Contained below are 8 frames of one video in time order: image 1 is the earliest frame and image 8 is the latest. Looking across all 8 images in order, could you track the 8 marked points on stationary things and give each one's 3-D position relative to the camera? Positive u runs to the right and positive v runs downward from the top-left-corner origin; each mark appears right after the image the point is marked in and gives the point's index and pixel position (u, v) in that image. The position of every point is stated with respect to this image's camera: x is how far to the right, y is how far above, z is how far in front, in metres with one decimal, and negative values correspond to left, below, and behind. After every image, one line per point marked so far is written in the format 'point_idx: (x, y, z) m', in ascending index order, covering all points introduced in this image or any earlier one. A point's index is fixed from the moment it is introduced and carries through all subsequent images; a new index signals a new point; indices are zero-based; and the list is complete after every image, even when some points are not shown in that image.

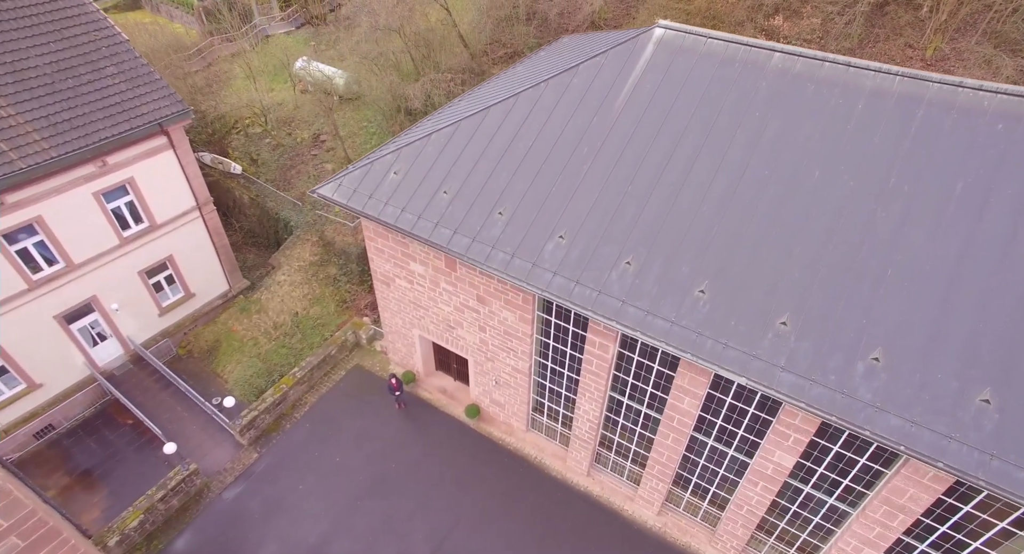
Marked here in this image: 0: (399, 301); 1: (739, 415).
0: (-3.0, -0.6, +15.2) m
1: (+4.4, -2.7, +11.0) m
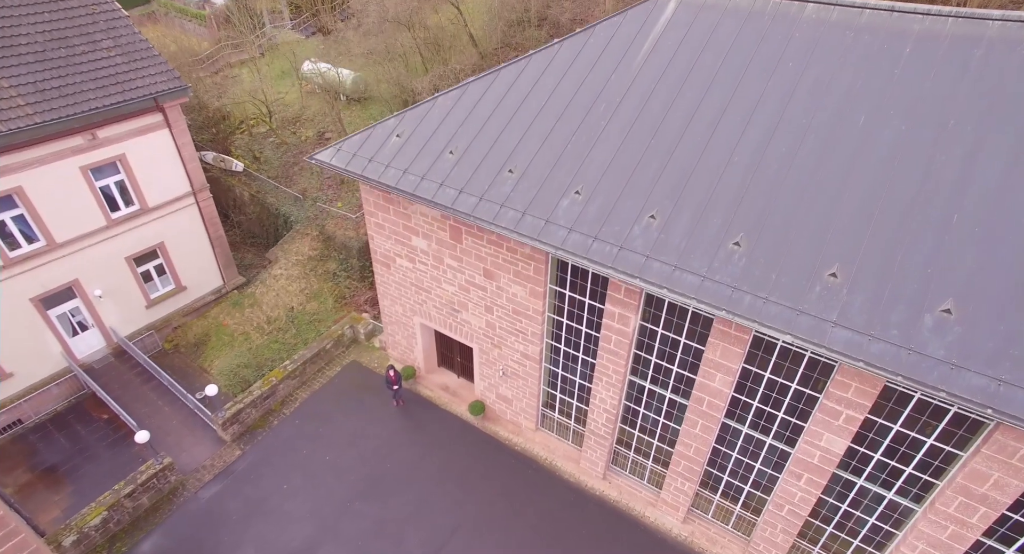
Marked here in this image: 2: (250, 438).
0: (-2.8, -0.2, +14.0) m
1: (+4.5, -2.0, +9.6) m
2: (-6.6, -4.1, +14.3) m
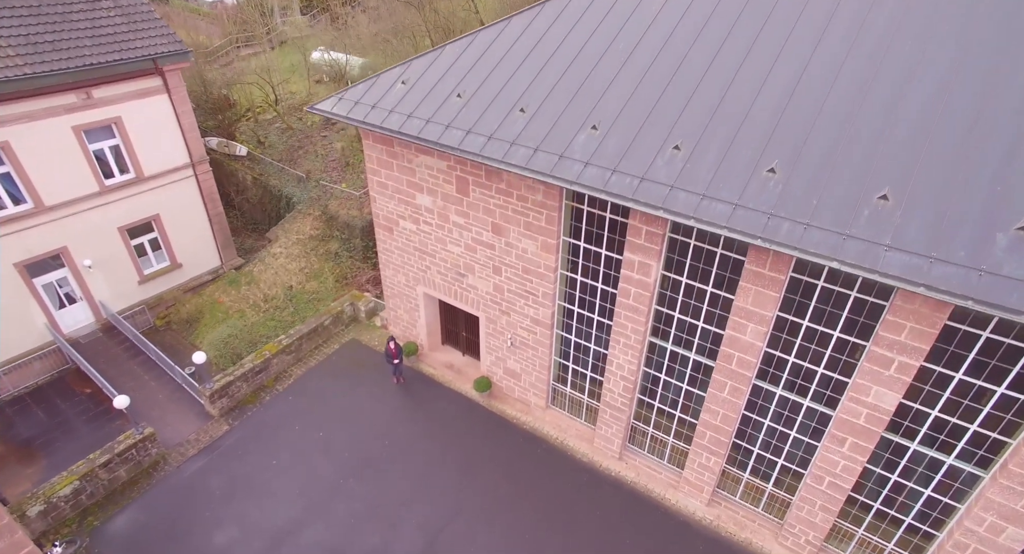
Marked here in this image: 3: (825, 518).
0: (-2.6, +0.7, +13.2) m
1: (+4.6, -1.0, +8.6) m
2: (-6.4, -3.2, +13.3) m
3: (+5.3, -4.1, +9.7) m
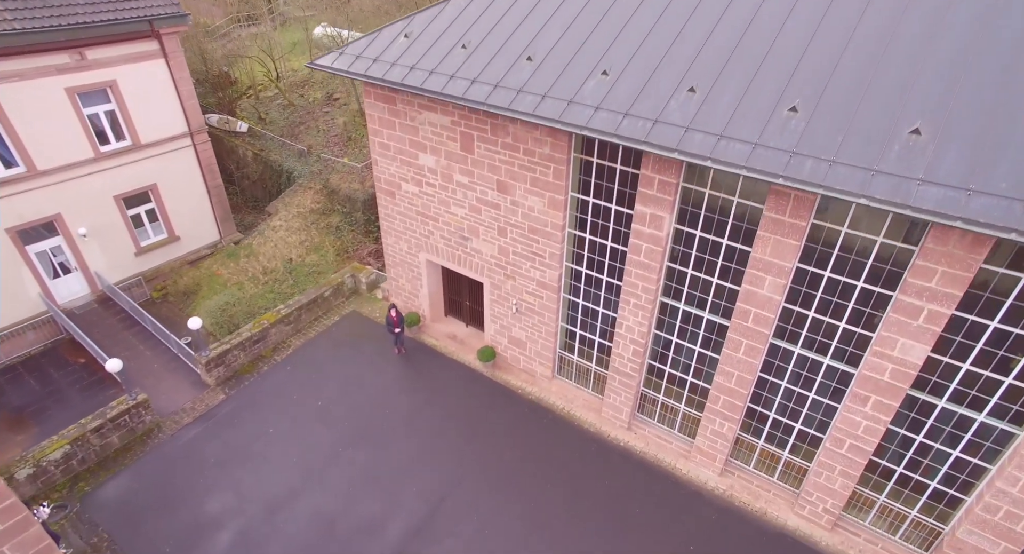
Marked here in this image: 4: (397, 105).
0: (-2.4, +1.4, +12.8) m
1: (+4.7, -0.3, +8.2) m
2: (-6.3, -2.4, +13.0) m
3: (+5.4, -3.4, +9.2) m
4: (-2.3, +3.4, +11.3) m
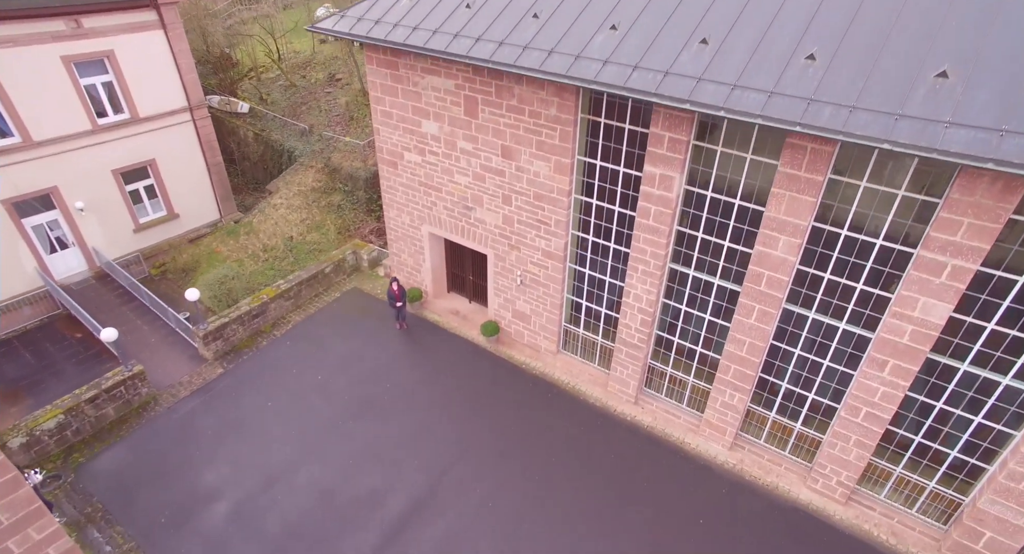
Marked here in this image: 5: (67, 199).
0: (-2.3, +2.0, +12.6) m
1: (+4.8, +0.3, +7.8) m
2: (-6.2, -1.8, +12.7) m
3: (+5.5, -2.8, +8.9) m
4: (-2.2, +4.0, +11.1) m
5: (-11.2, +2.0, +14.3) m
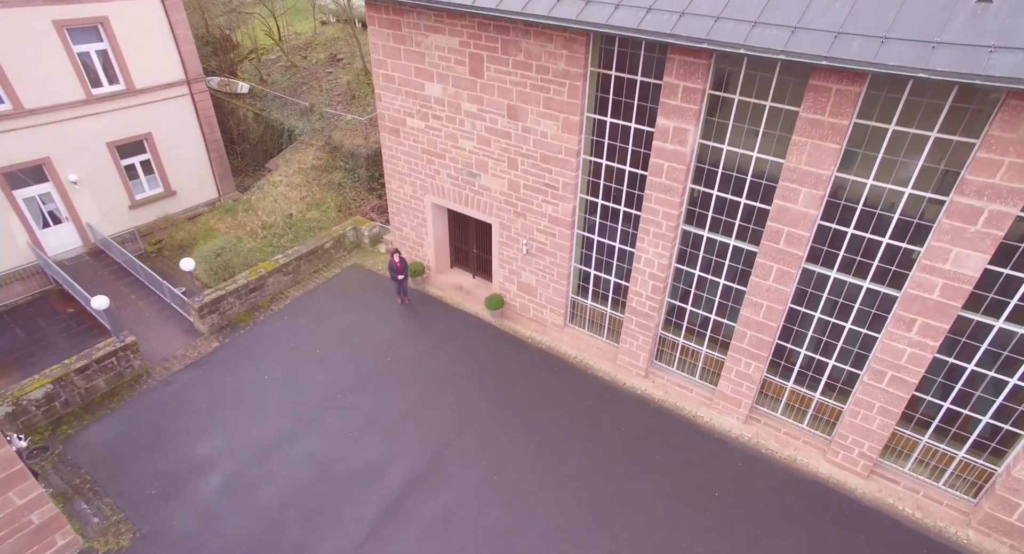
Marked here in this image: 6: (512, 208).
0: (-2.2, +2.7, +12.2) m
1: (+4.9, +0.9, +7.4) m
2: (-6.1, -1.2, +12.3) m
3: (+5.6, -2.2, +8.5) m
4: (-2.1, +4.6, +10.7) m
5: (-11.1, +2.6, +14.0) m
6: (0.0, +1.4, +11.1) m
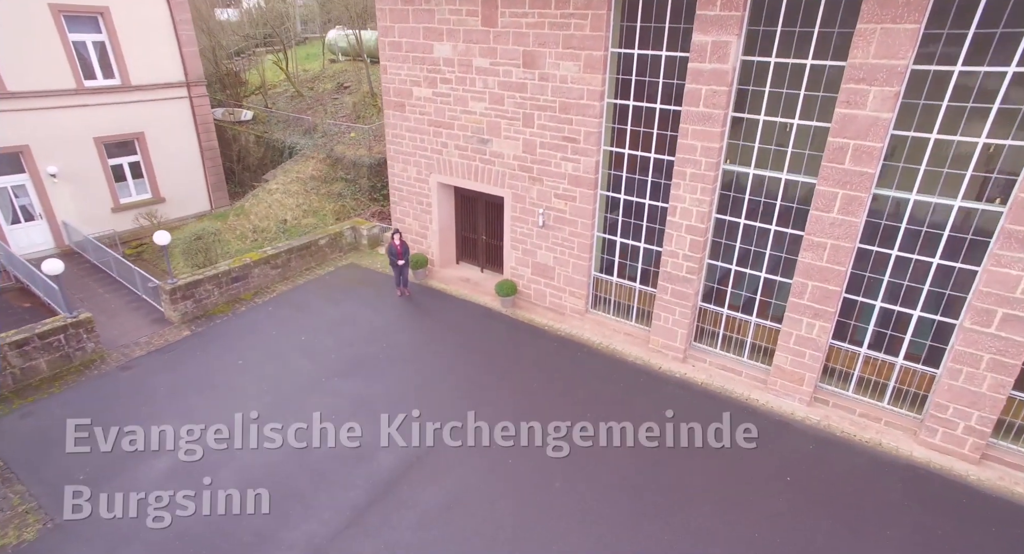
0: (-1.9, +3.0, +11.2) m
1: (+5.2, +1.9, +6.2) m
2: (-5.9, -0.8, +10.8) m
3: (+5.8, -1.3, +6.8) m
4: (-1.8, +5.2, +10.1) m
5: (-10.8, +2.6, +13.0) m
6: (+0.3, +1.8, +10.0) m
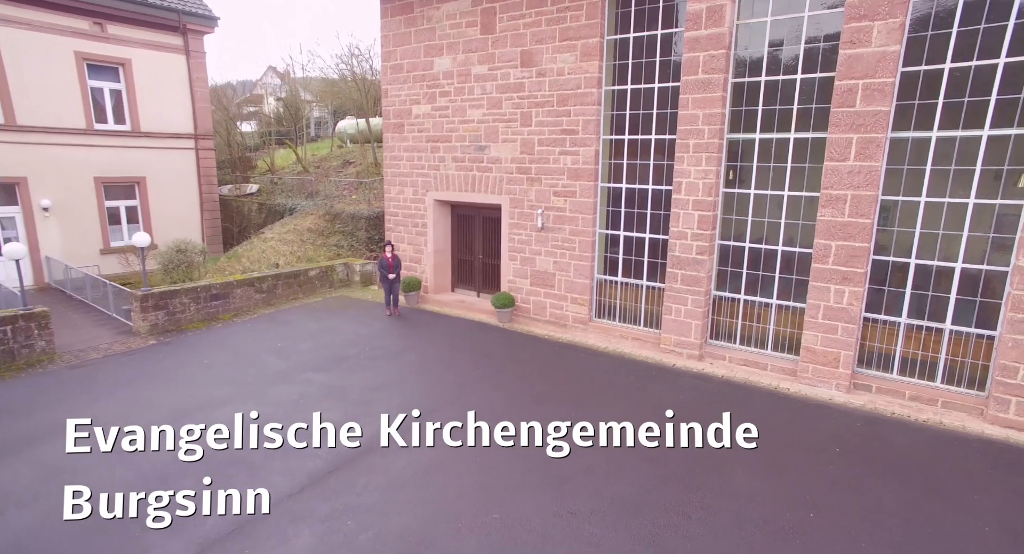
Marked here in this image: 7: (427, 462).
0: (-2.0, +2.6, +11.2) m
1: (+5.1, +2.7, +6.0) m
2: (-5.9, -1.0, +9.9) m
3: (+5.7, -0.6, +5.8) m
4: (-1.8, +5.0, +10.6) m
5: (-10.9, +1.9, +12.9) m
6: (+0.2, +1.8, +9.7) m
7: (-0.9, -1.9, +5.8) m
